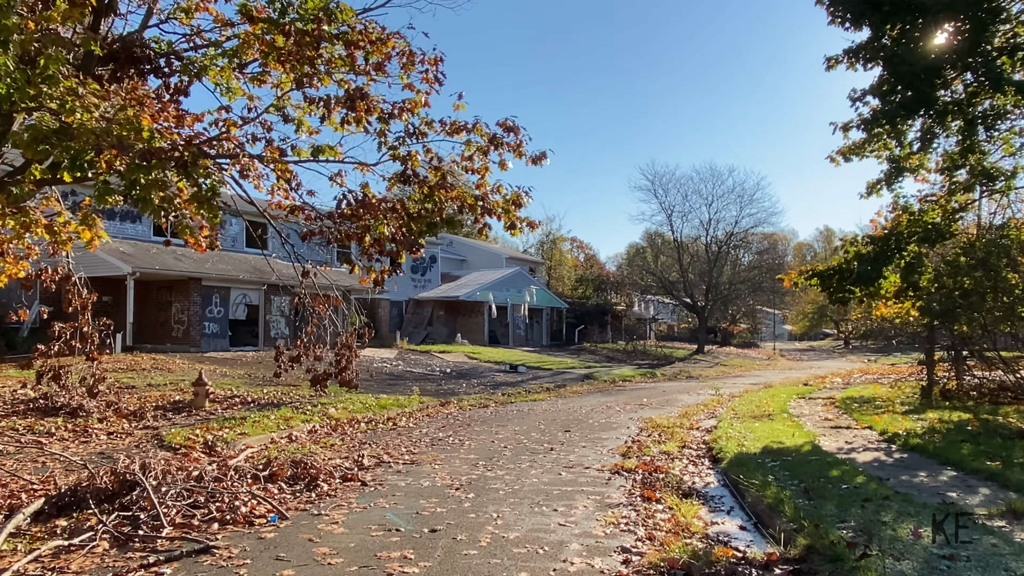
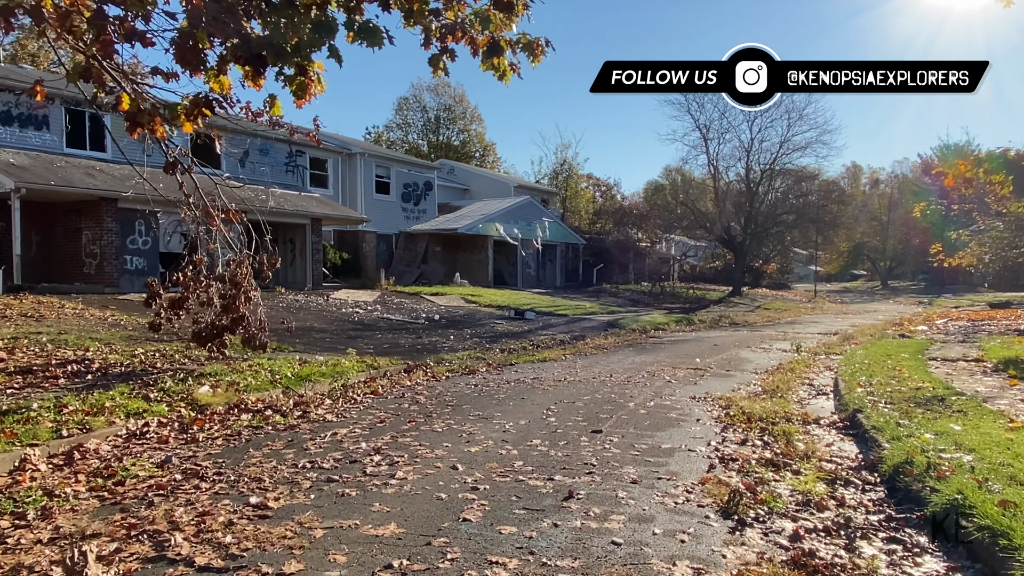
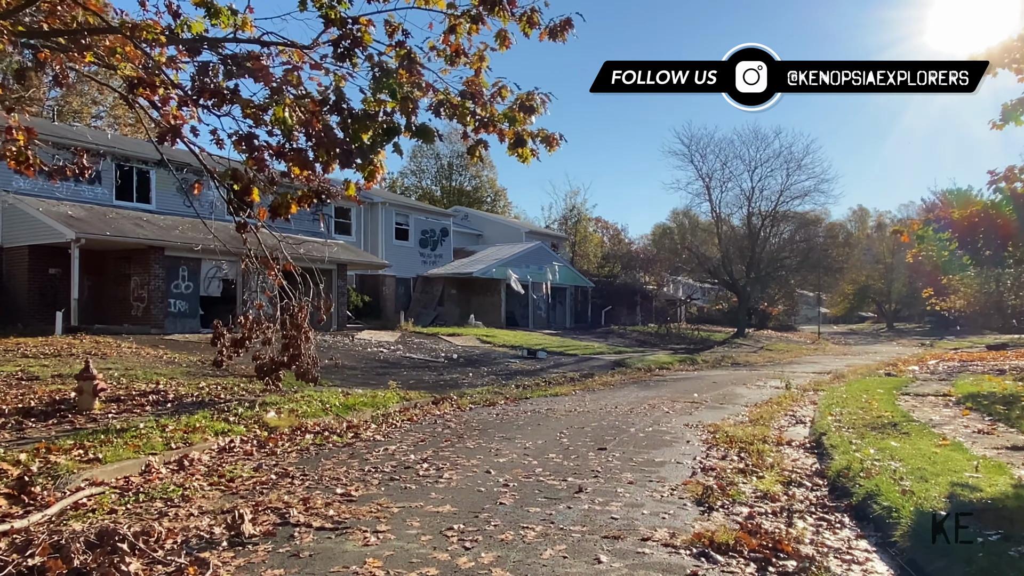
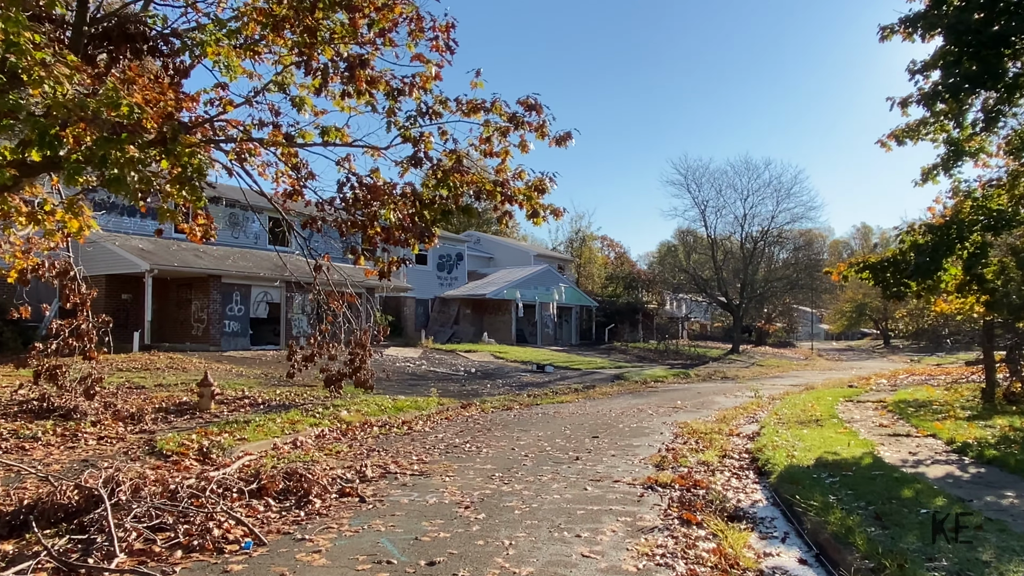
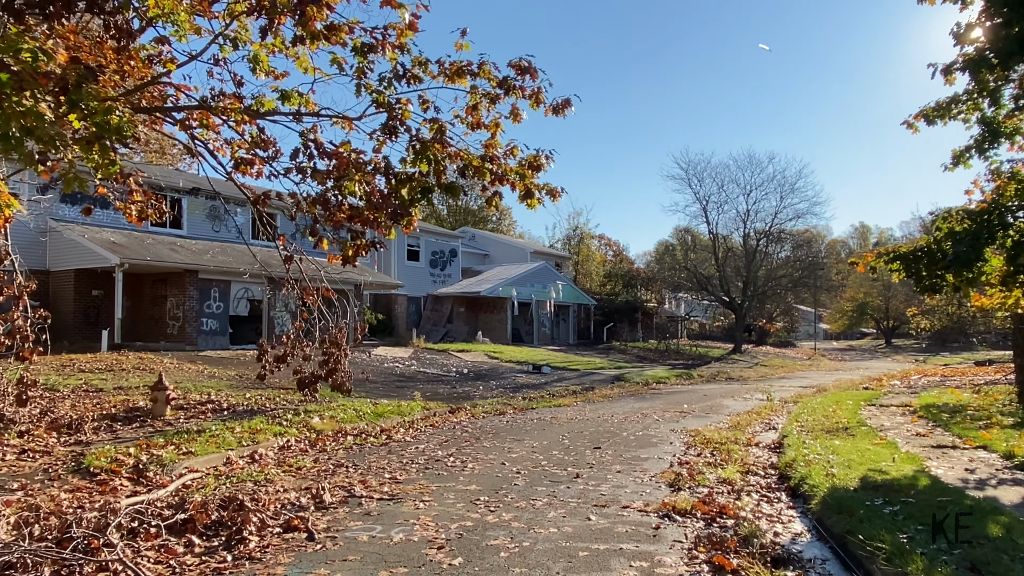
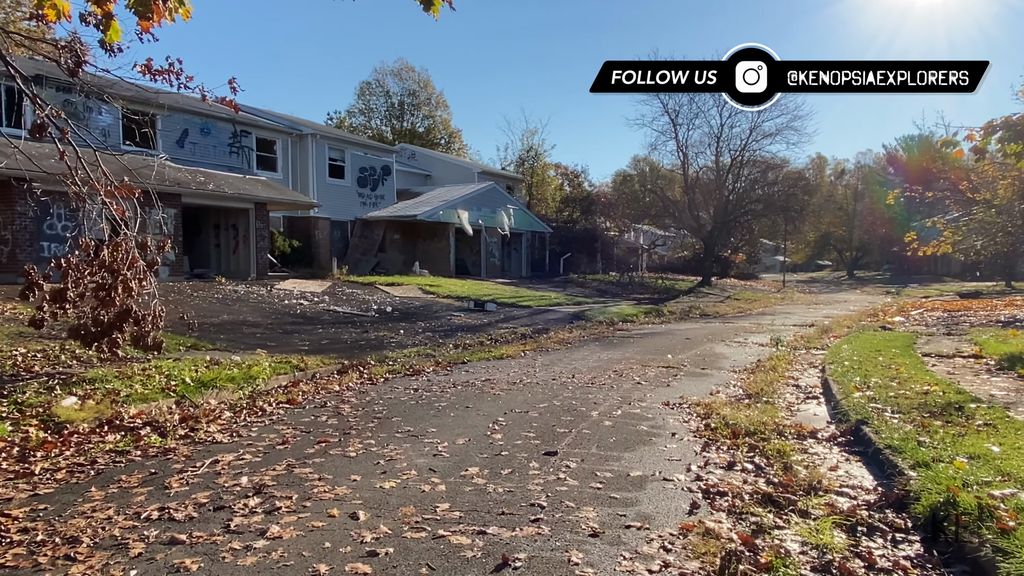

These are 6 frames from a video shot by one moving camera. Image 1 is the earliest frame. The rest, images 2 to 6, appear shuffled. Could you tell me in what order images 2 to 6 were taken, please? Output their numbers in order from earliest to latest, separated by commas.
4, 5, 3, 2, 6
